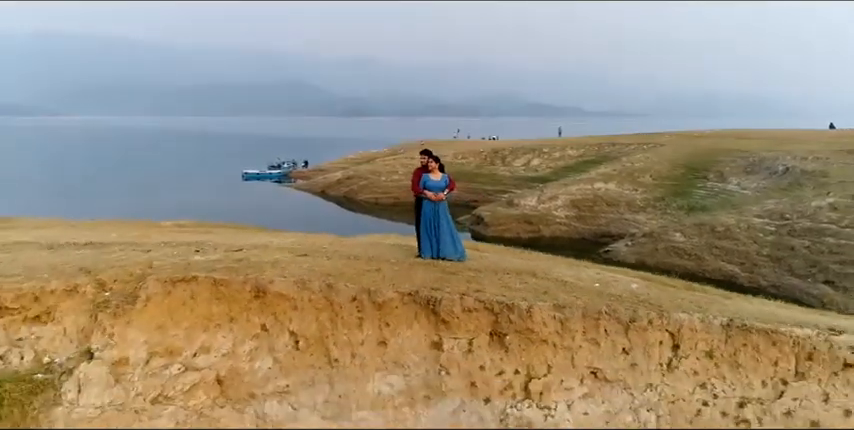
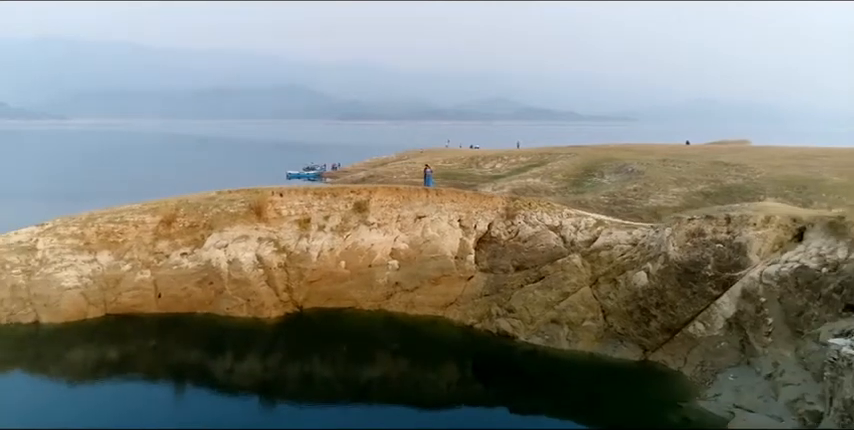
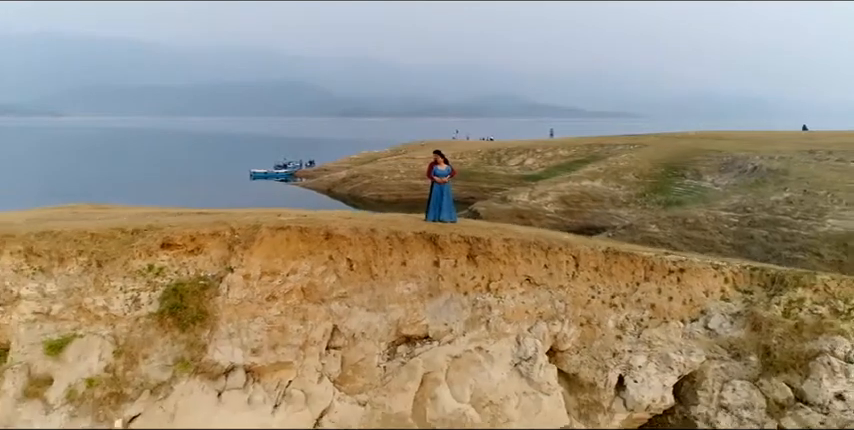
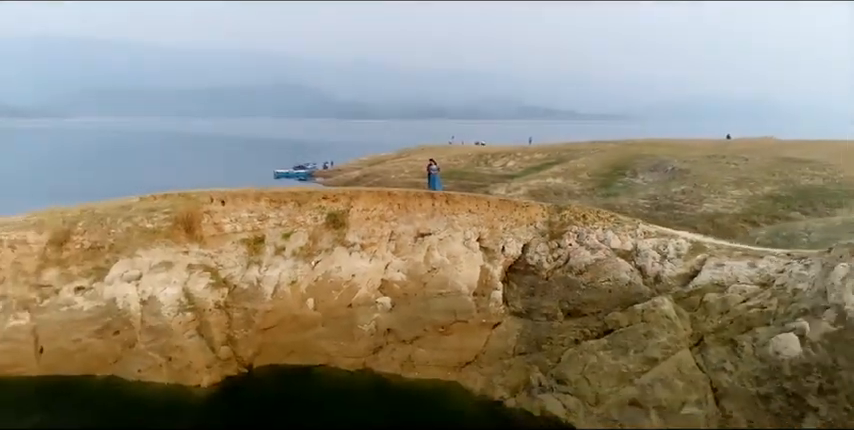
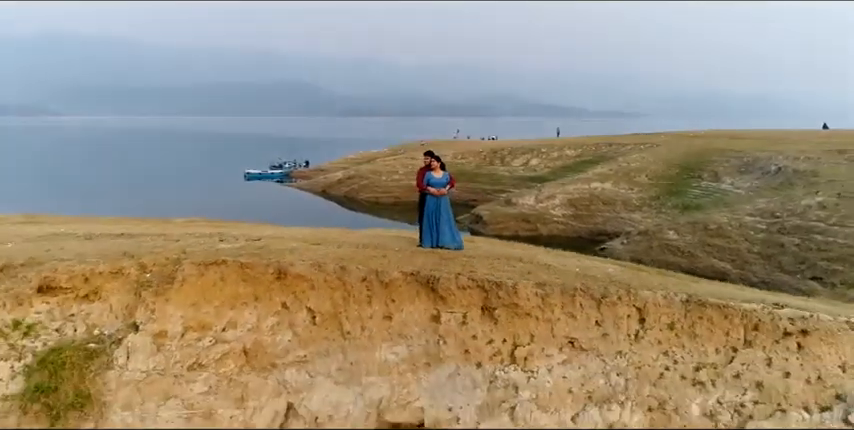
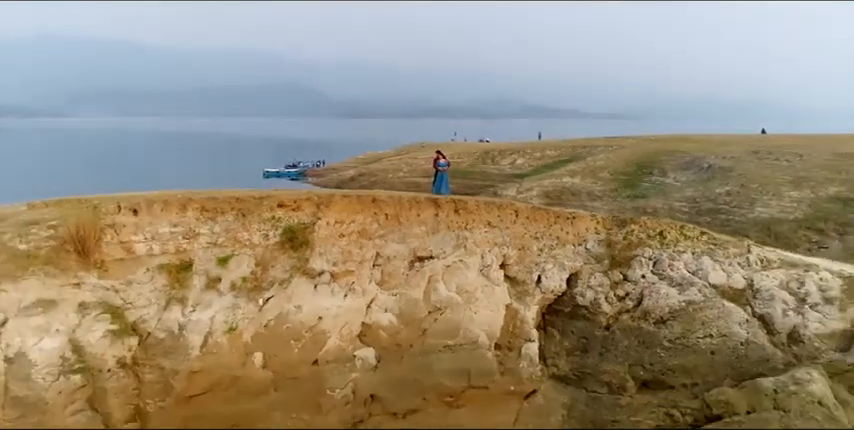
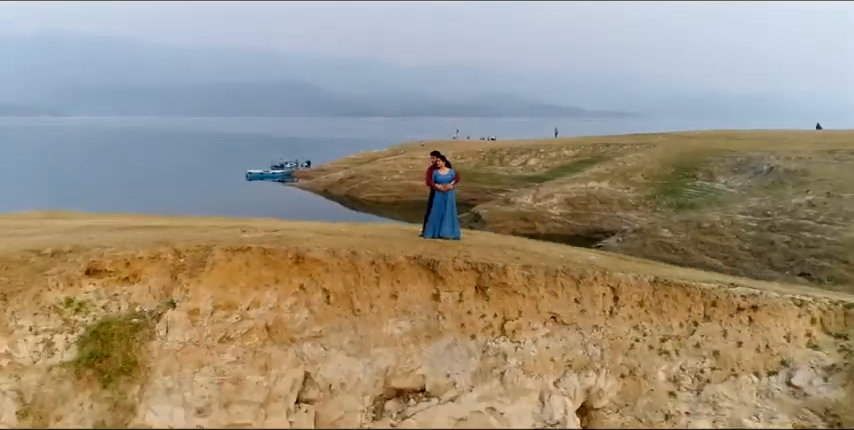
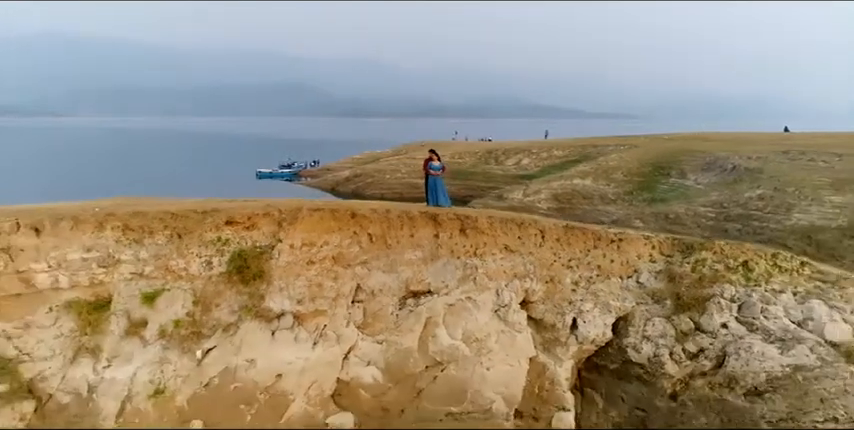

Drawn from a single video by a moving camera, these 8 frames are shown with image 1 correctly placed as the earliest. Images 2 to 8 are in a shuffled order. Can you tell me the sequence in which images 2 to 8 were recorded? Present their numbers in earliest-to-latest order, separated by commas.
5, 7, 3, 8, 6, 4, 2
